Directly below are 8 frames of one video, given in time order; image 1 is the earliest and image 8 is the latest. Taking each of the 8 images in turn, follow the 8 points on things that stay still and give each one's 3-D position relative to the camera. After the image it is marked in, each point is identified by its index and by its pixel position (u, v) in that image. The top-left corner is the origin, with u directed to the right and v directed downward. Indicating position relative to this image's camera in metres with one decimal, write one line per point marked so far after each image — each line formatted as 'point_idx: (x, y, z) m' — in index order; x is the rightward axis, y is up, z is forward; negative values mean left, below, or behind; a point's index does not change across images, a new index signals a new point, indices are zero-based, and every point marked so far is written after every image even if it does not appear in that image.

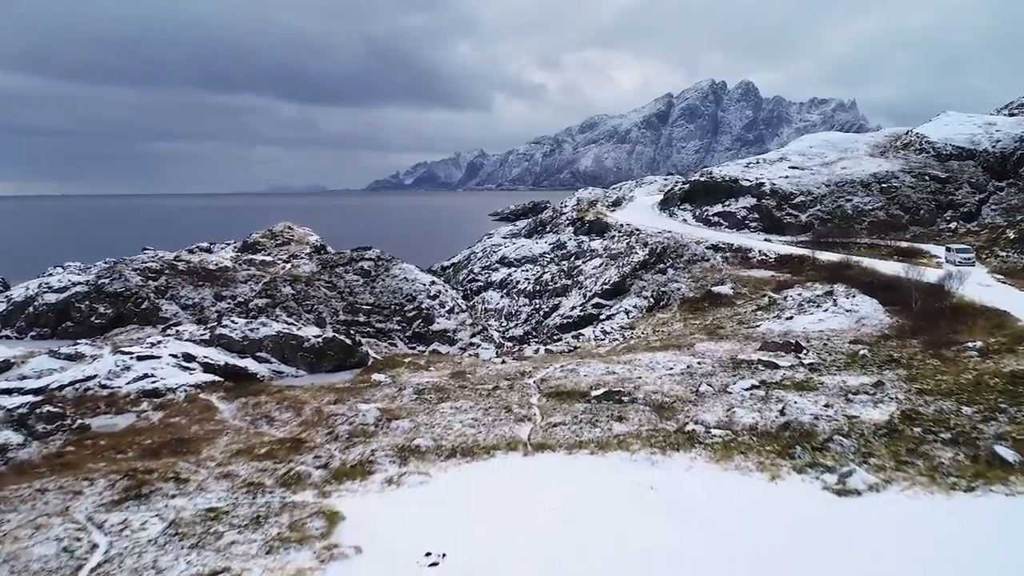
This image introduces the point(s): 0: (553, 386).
0: (+0.9, -2.2, +15.9) m
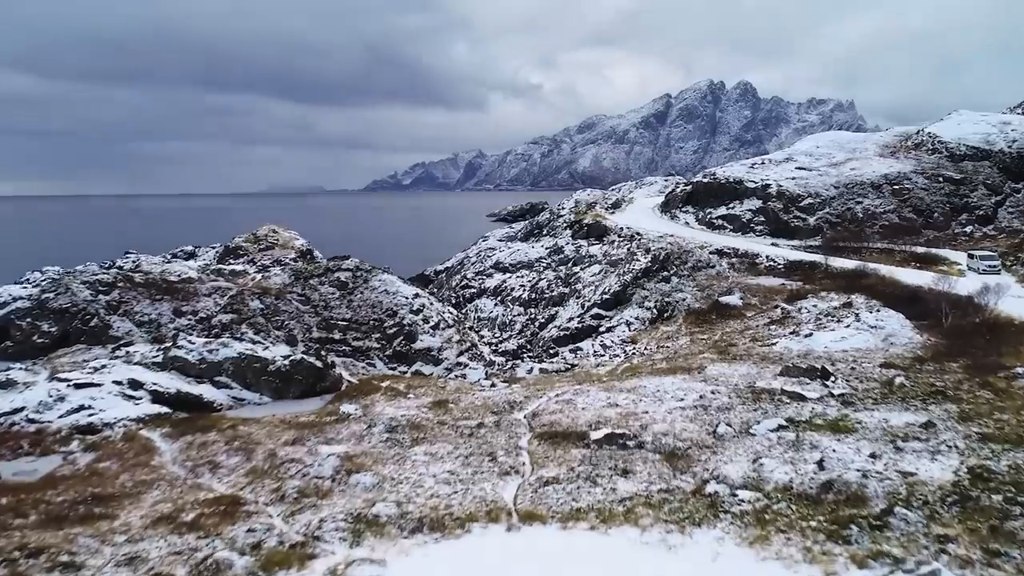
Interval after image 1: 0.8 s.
0: (+0.7, -2.6, +13.7) m
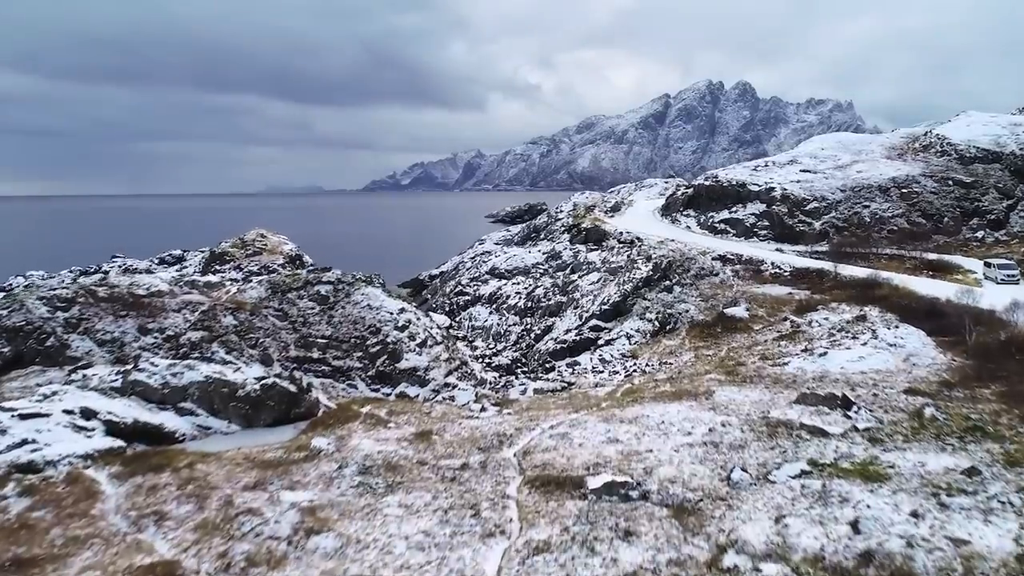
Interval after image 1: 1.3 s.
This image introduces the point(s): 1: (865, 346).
0: (+0.5, -3.0, +12.2) m
1: (+9.7, -1.6, +19.9) m
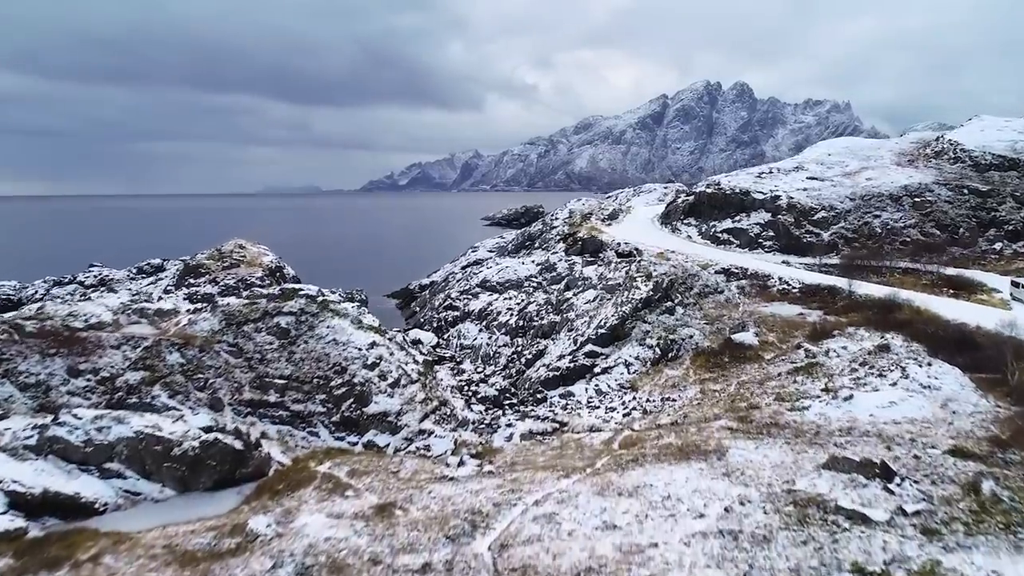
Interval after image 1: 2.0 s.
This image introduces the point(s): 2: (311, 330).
0: (+0.1, -3.8, +9.9) m
1: (+9.3, -2.4, +17.6) m
2: (-5.4, -1.1, +19.6) m
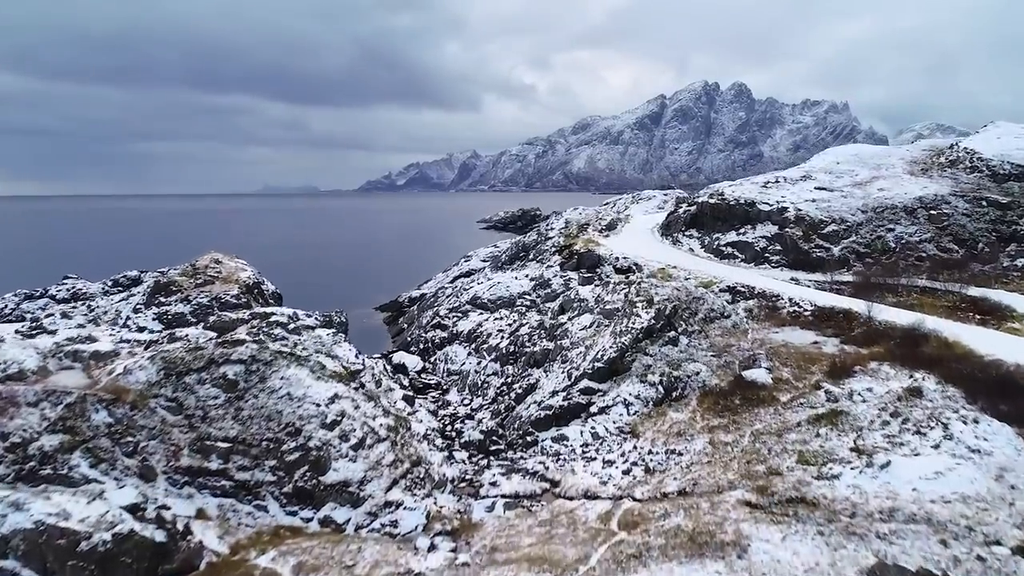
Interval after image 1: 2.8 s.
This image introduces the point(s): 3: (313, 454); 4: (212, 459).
0: (-0.3, -4.8, +7.4) m
1: (+8.9, -3.4, +15.2) m
2: (-5.8, -2.1, +17.2) m
3: (-4.2, -3.5, +15.6) m
4: (-6.2, -3.5, +15.1) m
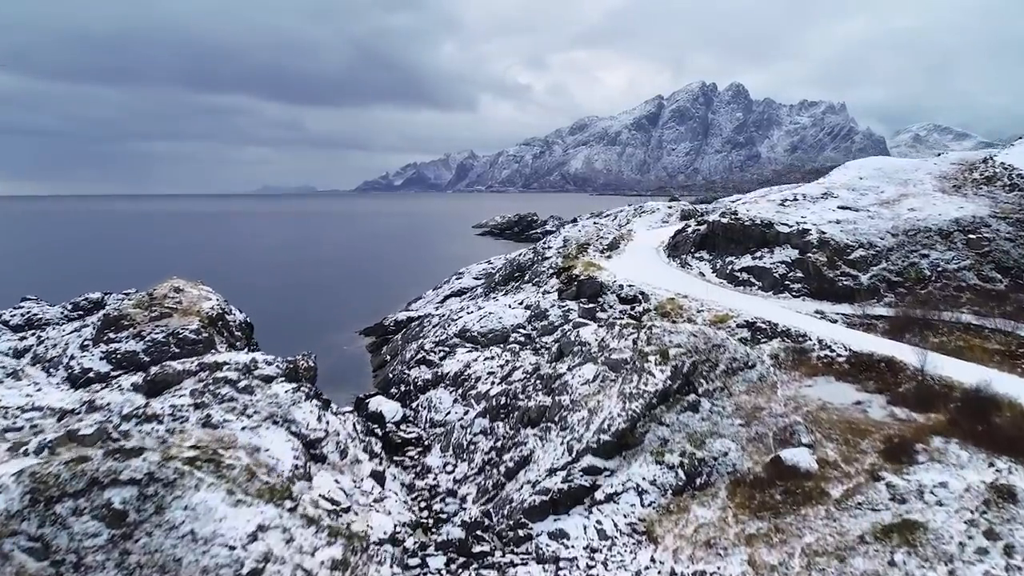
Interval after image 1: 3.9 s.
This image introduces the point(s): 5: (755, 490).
0: (-0.5, -6.4, +3.3) m
1: (+8.7, -5.0, +11.1) m
2: (-6.1, -3.8, +13.1) m
3: (-4.5, -5.1, +11.5) m
4: (-6.5, -5.1, +11.0) m
5: (+5.9, -4.9, +17.6) m
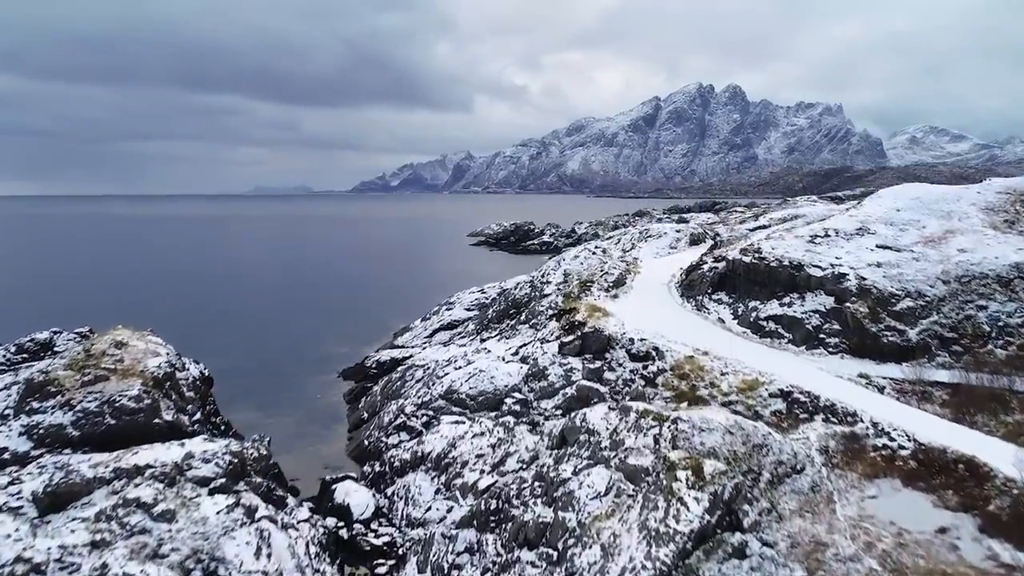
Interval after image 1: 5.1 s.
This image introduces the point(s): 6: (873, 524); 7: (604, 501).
0: (-0.7, -8.9, -1.6) m
1: (+8.5, -7.5, +6.2) m
2: (-6.3, -6.2, +8.1) m
3: (-4.7, -7.5, +6.5) m
4: (-6.7, -7.6, +6.0) m
5: (+5.8, -7.3, +12.6) m
6: (+9.4, -5.9, +18.7) m
7: (+2.5, -5.7, +19.6) m
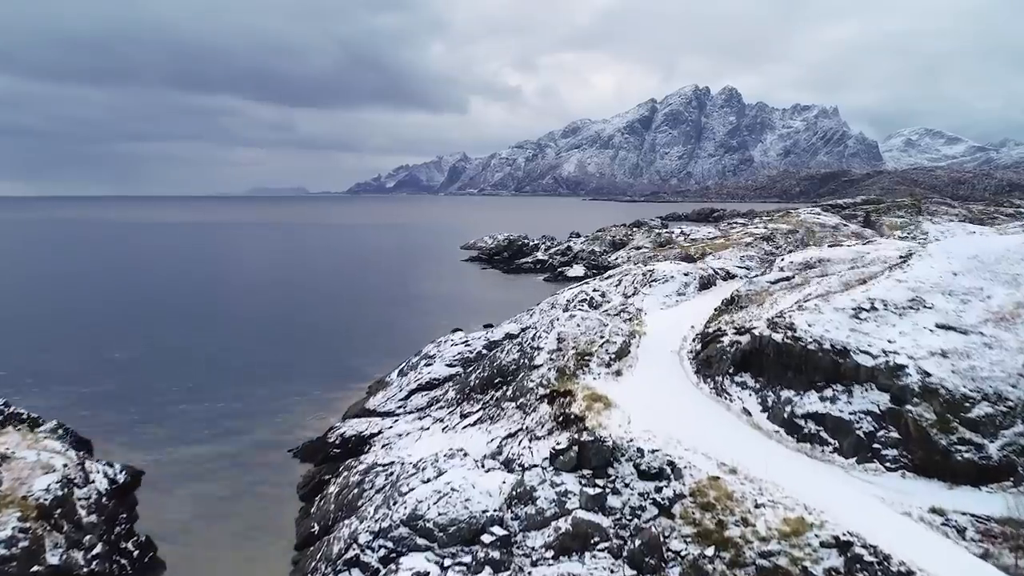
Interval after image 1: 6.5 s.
0: (-1.2, -12.4, -8.1) m
1: (+7.9, -11.1, -0.2) m
2: (-6.9, -9.8, +1.5) m
3: (-5.2, -11.1, -0.1) m
4: (-7.3, -11.2, -0.6) m
5: (+5.1, -10.9, +6.2) m
6: (+8.7, -9.5, +12.2) m
7: (+1.8, -9.3, +13.1) m
